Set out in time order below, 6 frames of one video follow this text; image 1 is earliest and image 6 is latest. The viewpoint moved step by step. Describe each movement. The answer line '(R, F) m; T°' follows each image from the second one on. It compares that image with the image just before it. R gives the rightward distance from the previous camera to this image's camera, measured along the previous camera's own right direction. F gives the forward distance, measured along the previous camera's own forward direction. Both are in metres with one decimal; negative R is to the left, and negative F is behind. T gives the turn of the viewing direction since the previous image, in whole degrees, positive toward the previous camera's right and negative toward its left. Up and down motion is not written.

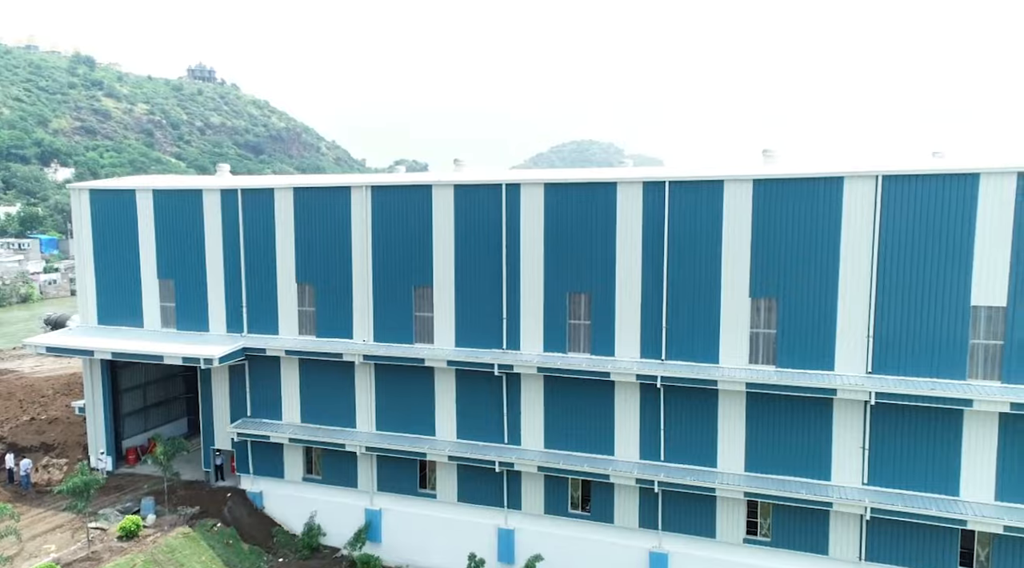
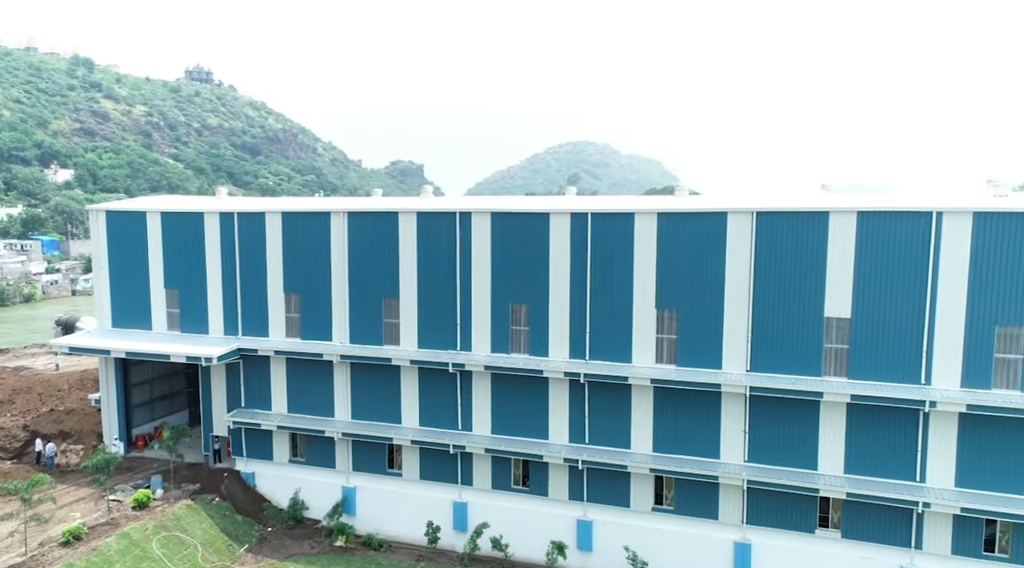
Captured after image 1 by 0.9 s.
(+1.4, -4.3) m; 0°
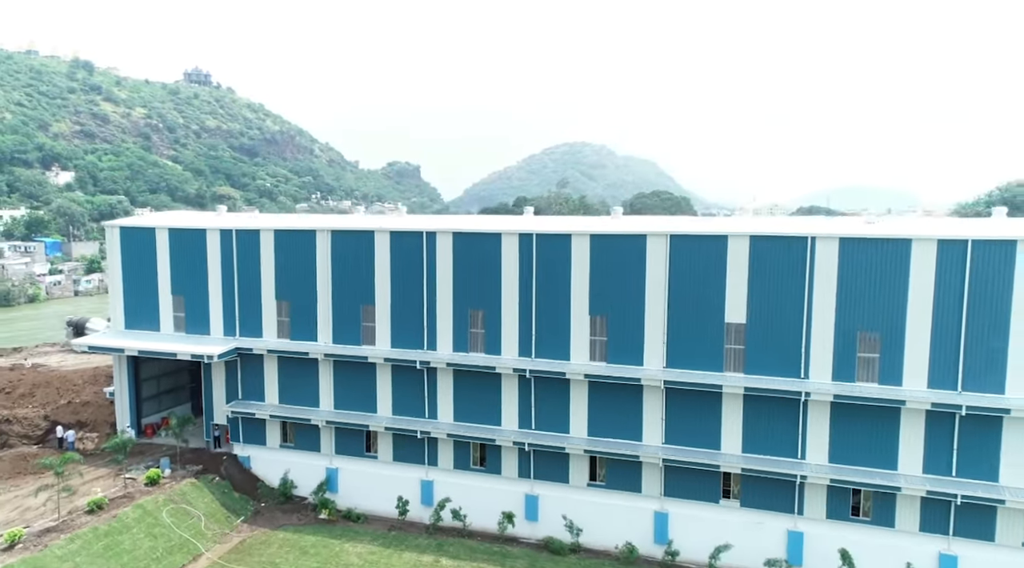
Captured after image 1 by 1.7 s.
(+1.4, -4.4) m; 0°
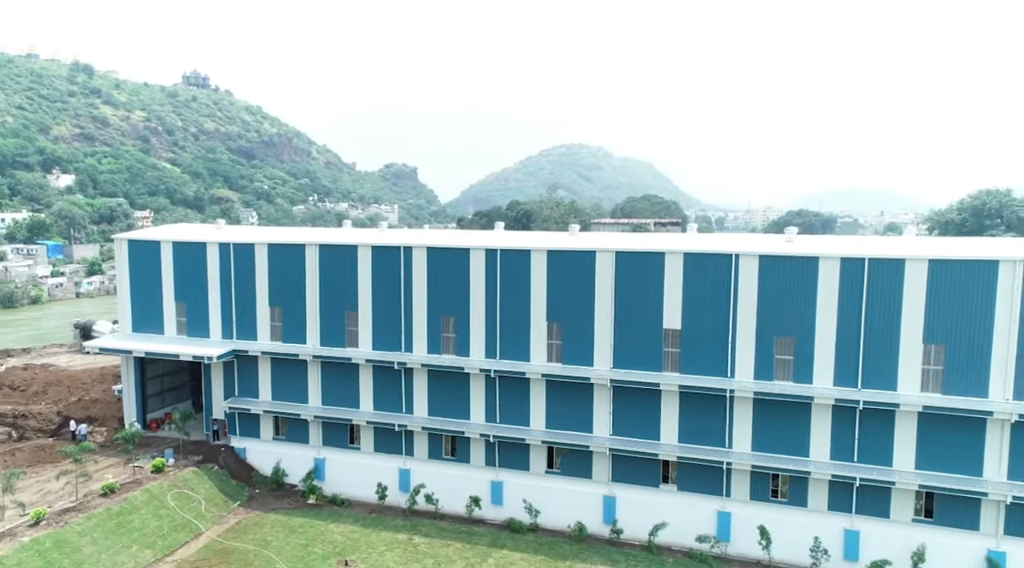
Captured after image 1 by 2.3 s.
(+1.2, -3.7) m; 0°
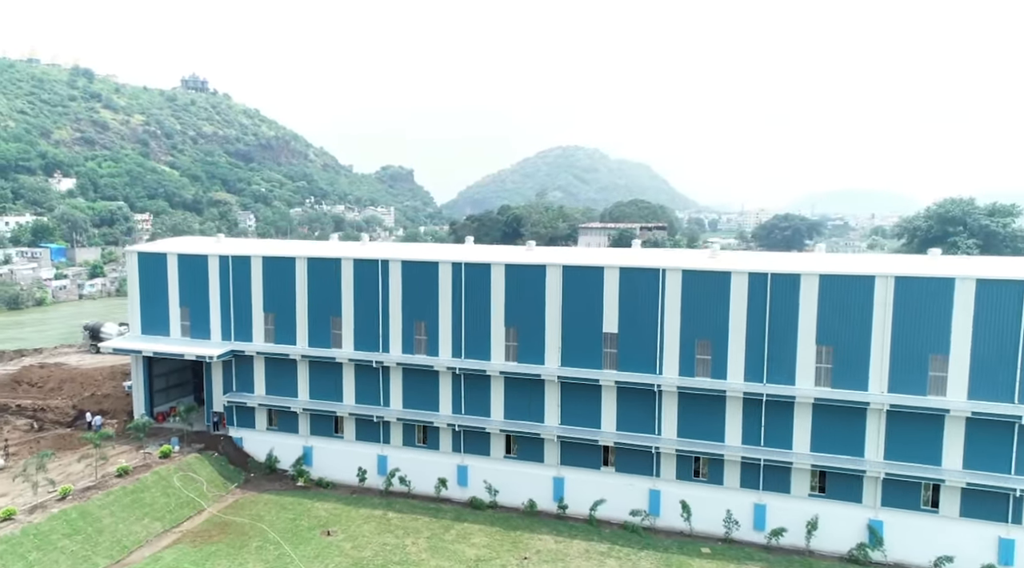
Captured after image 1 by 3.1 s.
(+1.6, -4.8) m; 0°
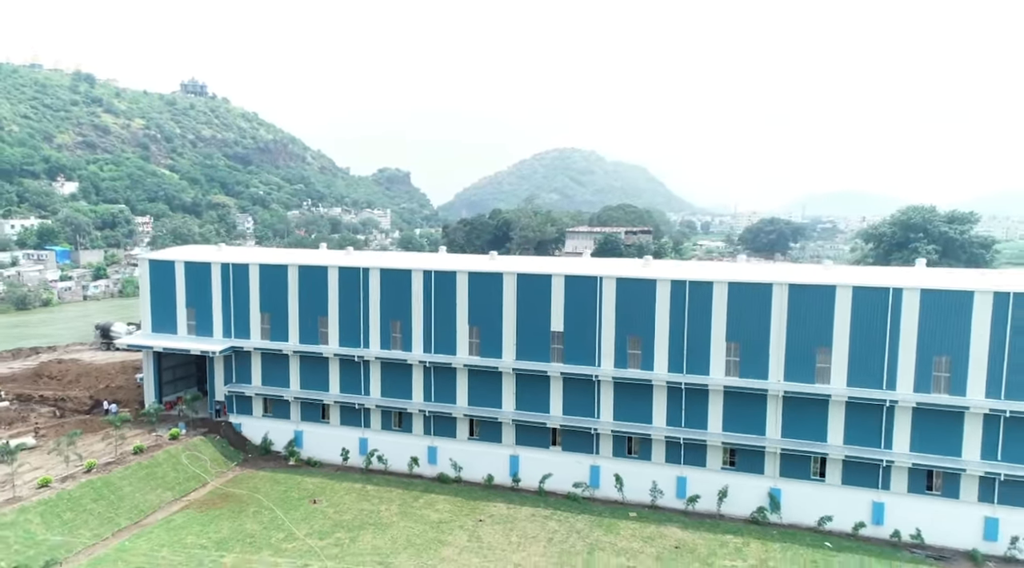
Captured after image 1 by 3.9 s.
(+1.8, -5.8) m; 0°
